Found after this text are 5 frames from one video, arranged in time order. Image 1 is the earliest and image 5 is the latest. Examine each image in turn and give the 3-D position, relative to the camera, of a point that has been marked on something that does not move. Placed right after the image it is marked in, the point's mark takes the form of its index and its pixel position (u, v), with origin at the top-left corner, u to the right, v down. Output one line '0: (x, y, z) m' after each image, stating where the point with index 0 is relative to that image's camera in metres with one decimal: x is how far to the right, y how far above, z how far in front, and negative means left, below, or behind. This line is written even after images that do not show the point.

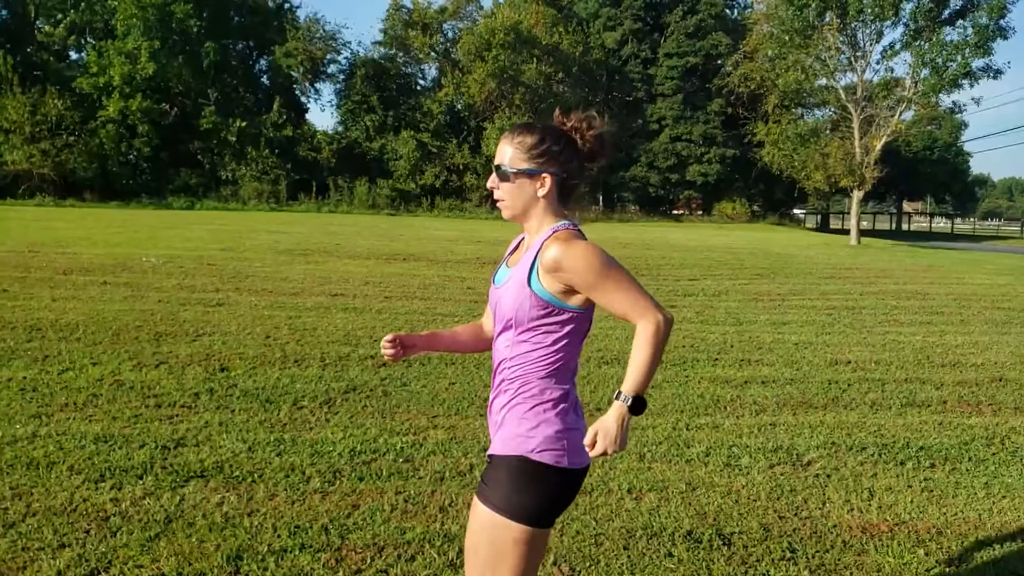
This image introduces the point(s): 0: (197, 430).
0: (-3.0, -1.3, +5.8) m
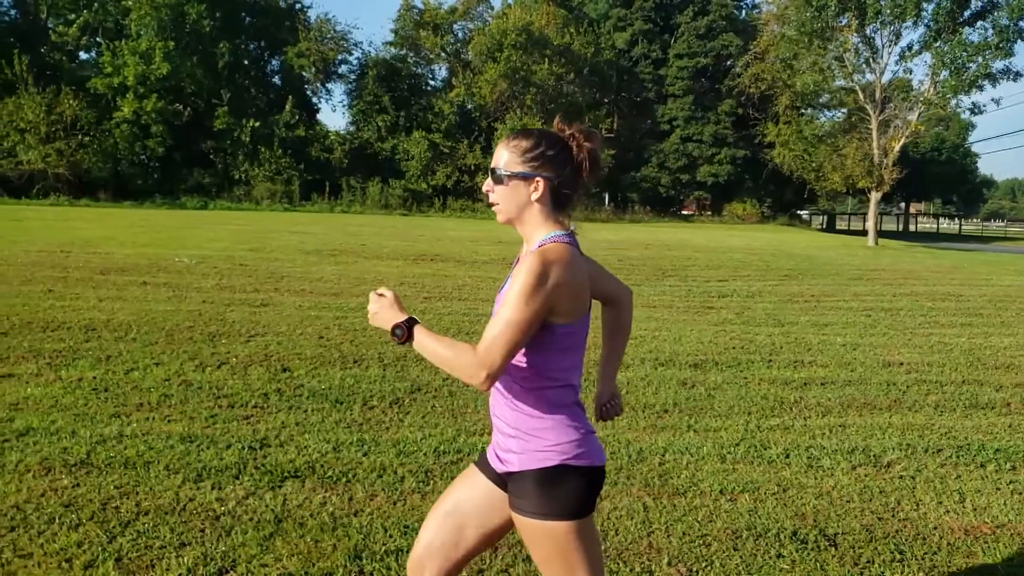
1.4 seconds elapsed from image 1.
0: (-2.2, -1.3, +5.8) m
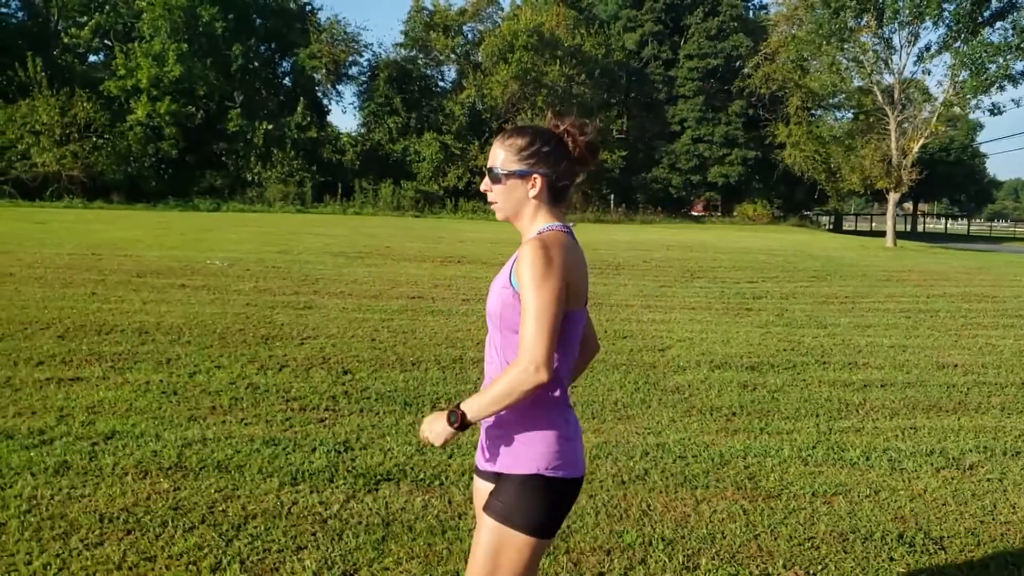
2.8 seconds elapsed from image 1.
0: (-1.5, -1.4, +5.8) m
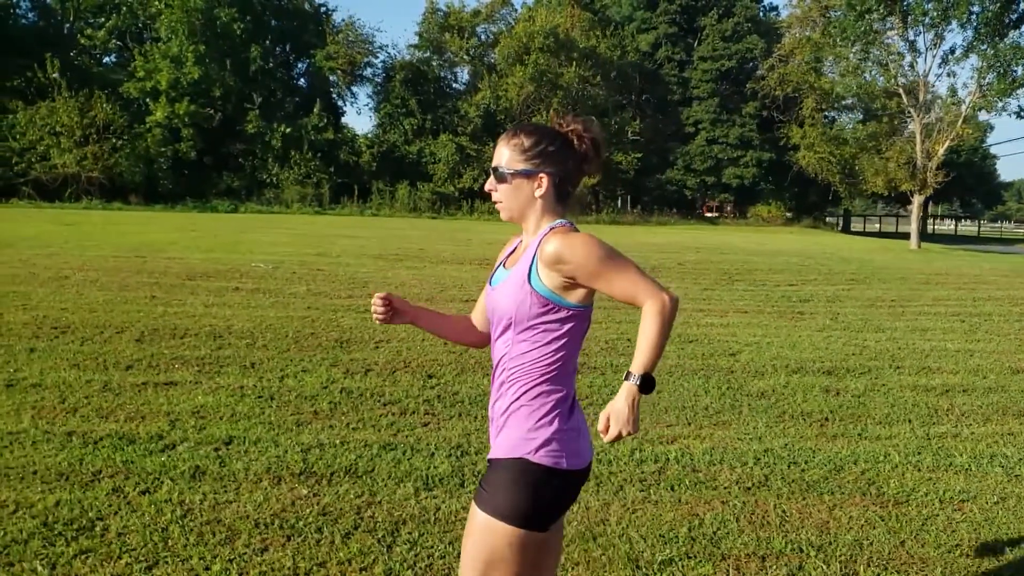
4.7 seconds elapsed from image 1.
0: (-0.5, -1.4, +5.9) m
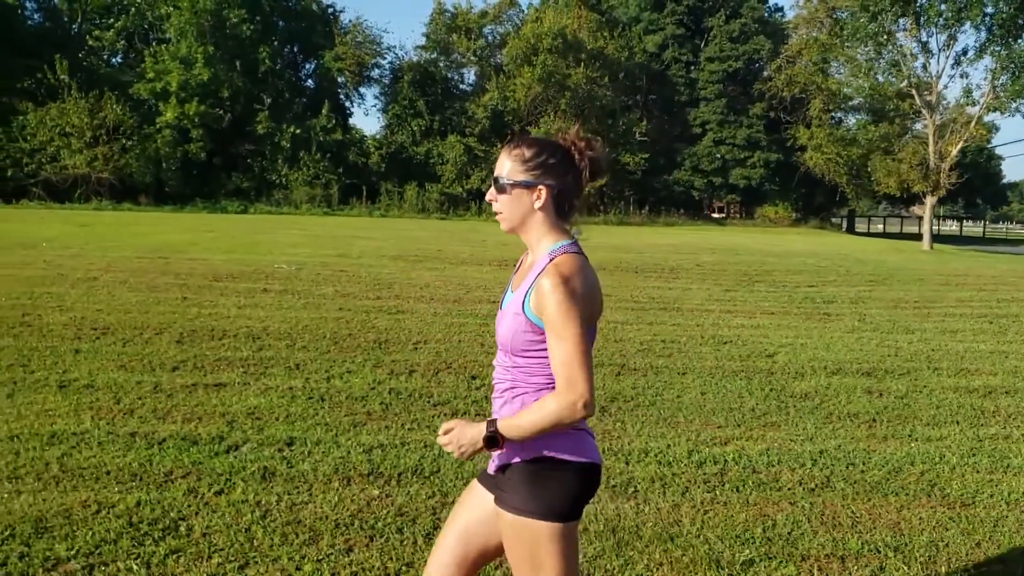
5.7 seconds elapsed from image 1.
0: (+0.1, -1.5, +5.9) m
